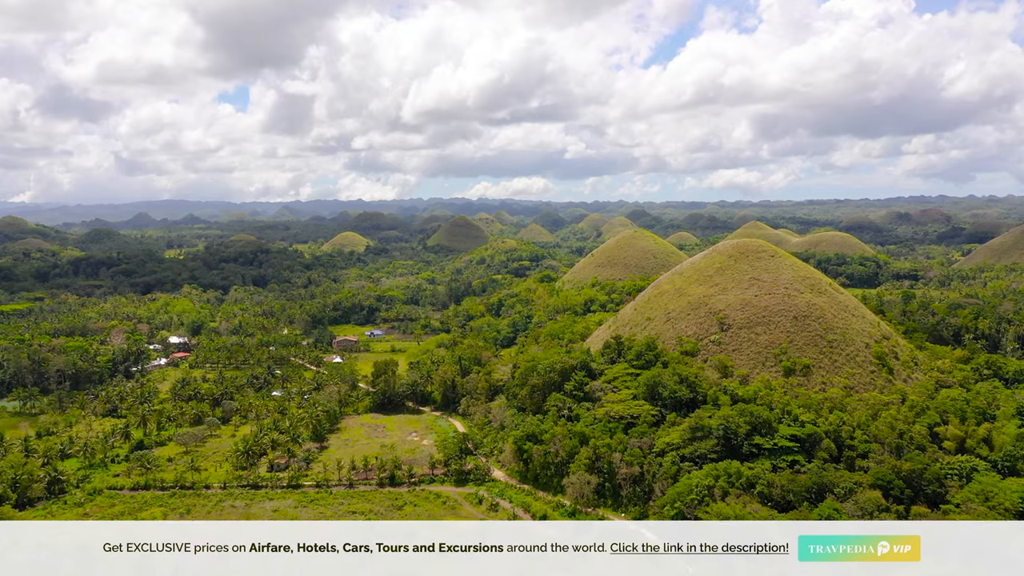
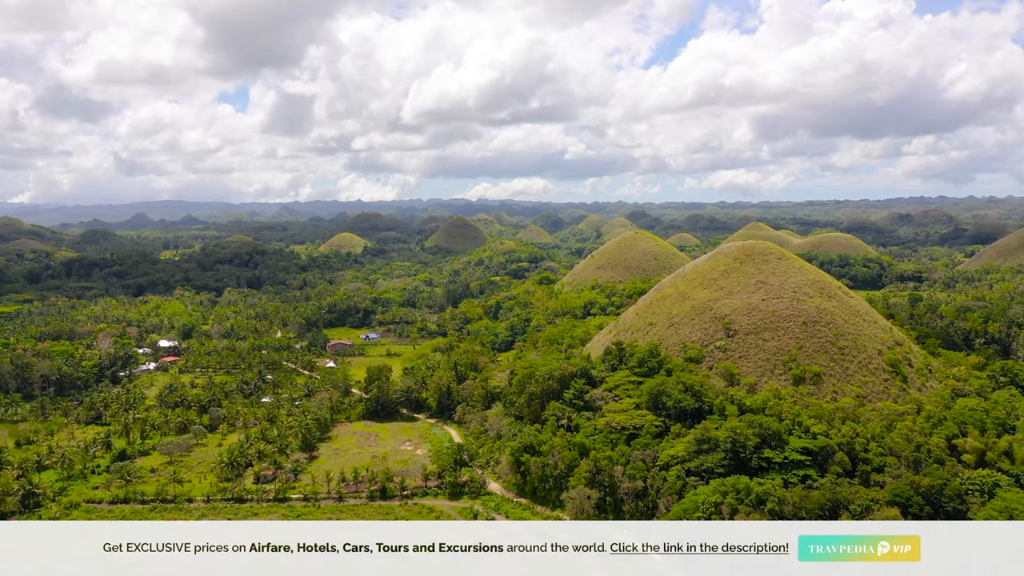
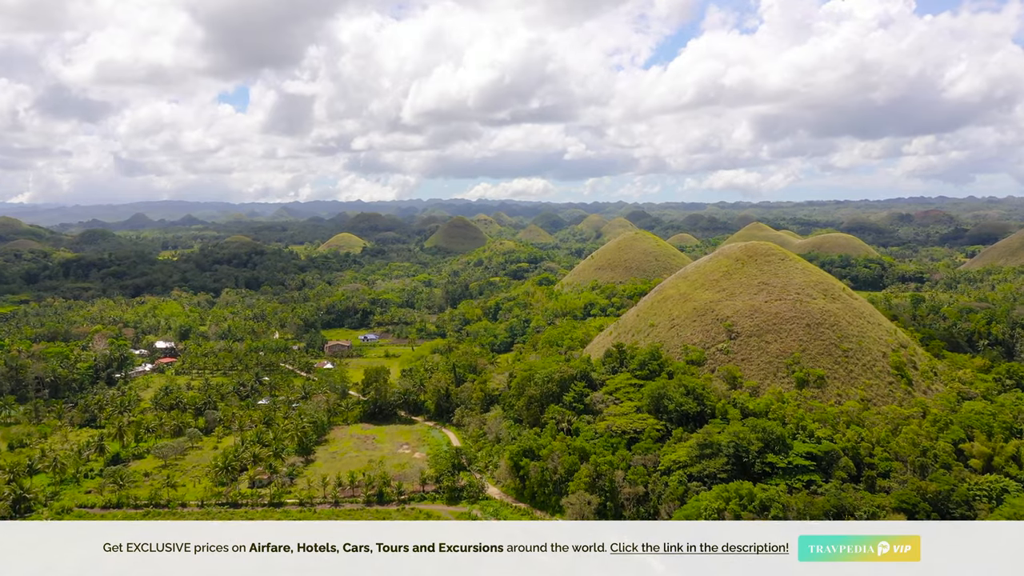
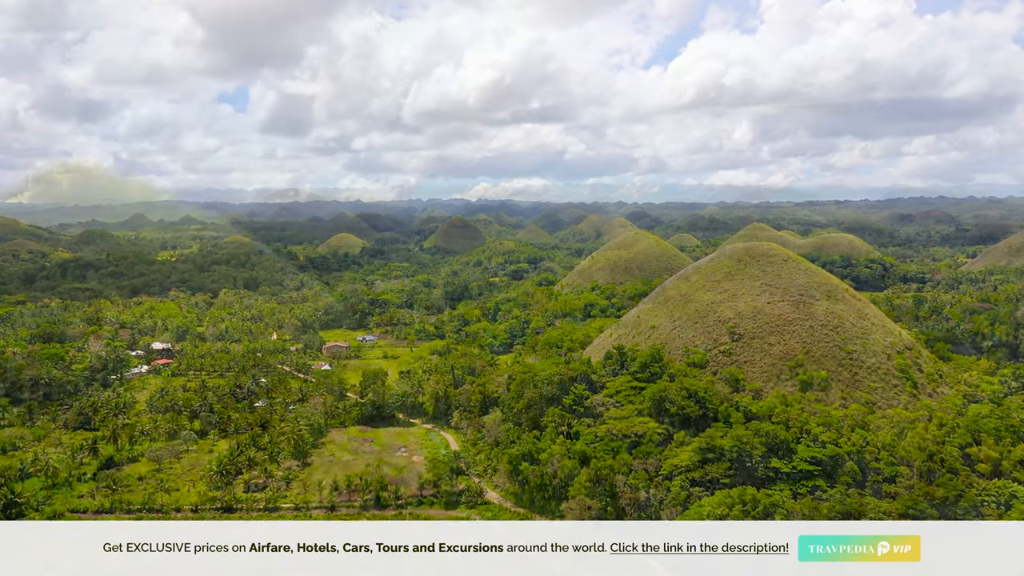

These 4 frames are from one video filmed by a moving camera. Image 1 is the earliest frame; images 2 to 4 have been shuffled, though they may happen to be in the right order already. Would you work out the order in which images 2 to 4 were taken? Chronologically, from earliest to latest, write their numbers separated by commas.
2, 3, 4
